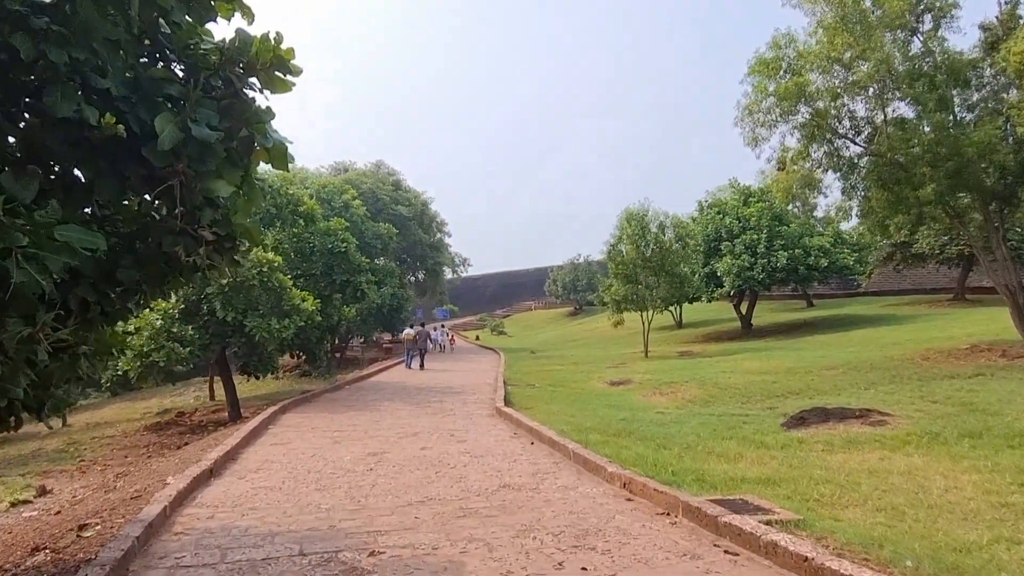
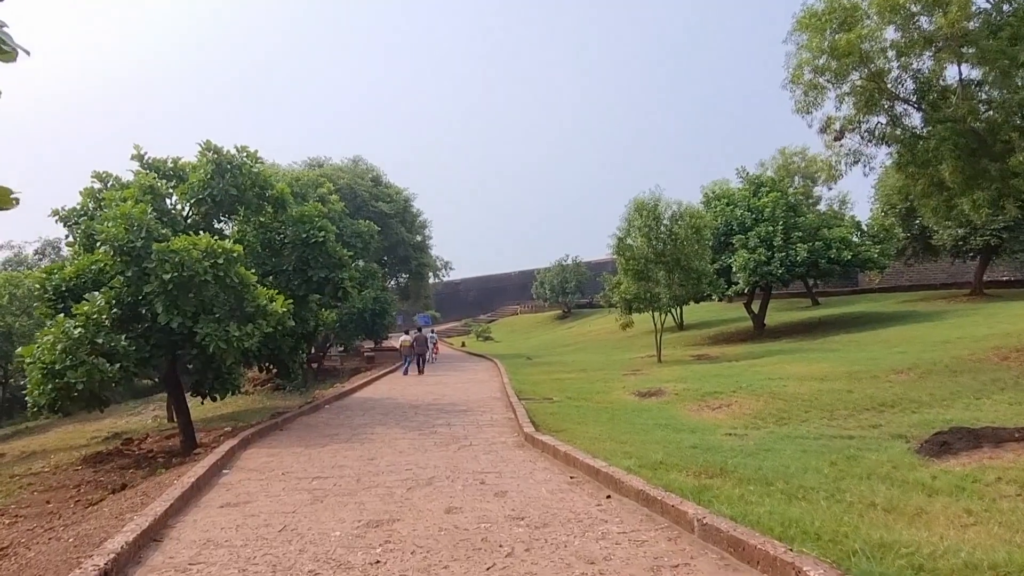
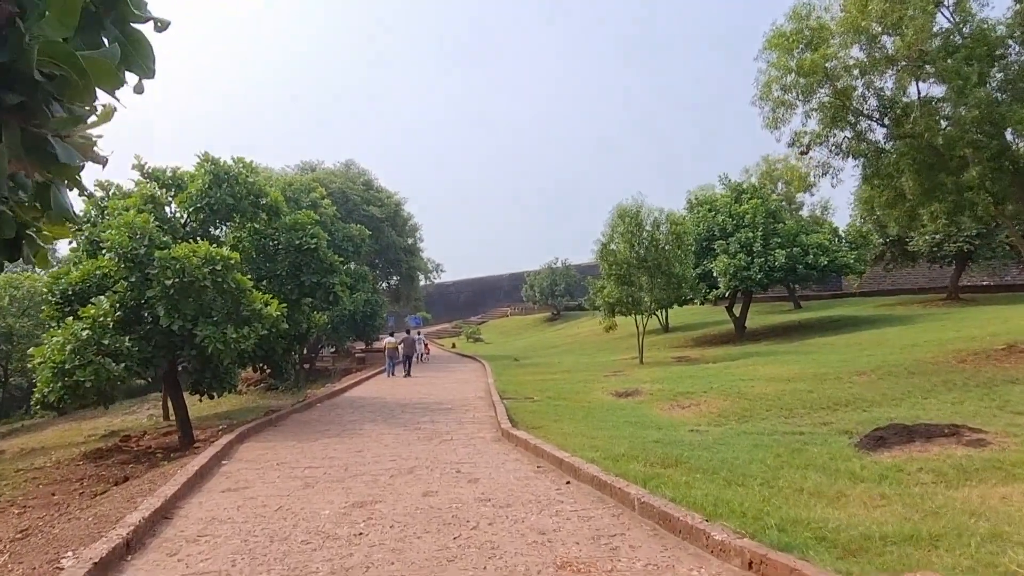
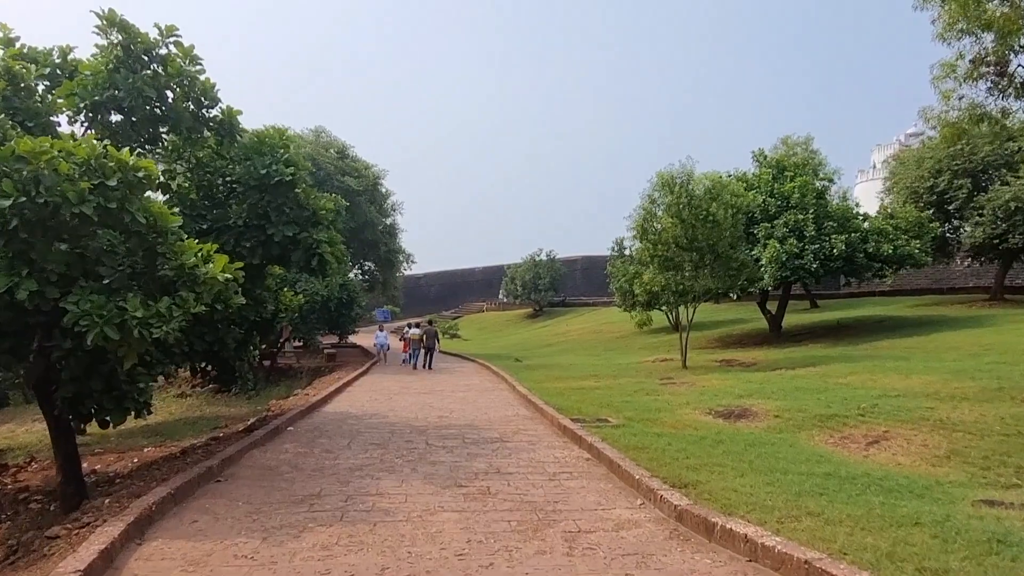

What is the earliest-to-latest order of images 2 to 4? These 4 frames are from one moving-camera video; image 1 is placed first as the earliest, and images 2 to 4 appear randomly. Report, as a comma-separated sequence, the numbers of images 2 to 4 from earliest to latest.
3, 2, 4
